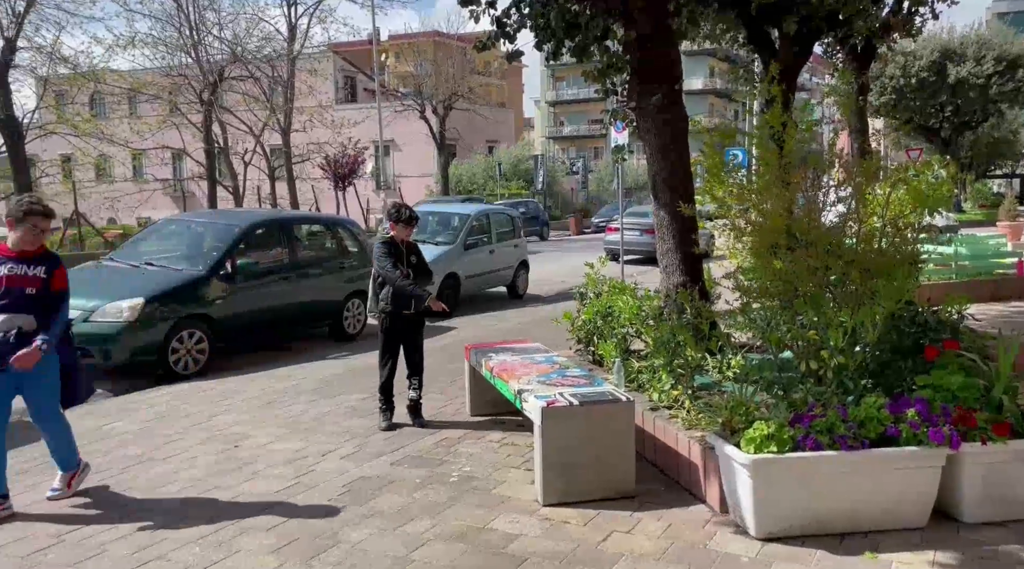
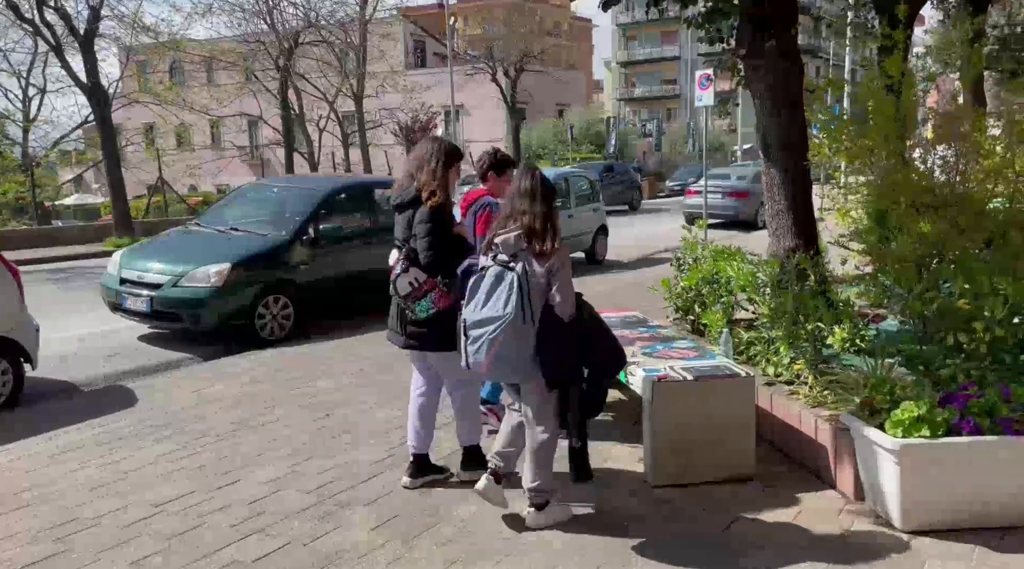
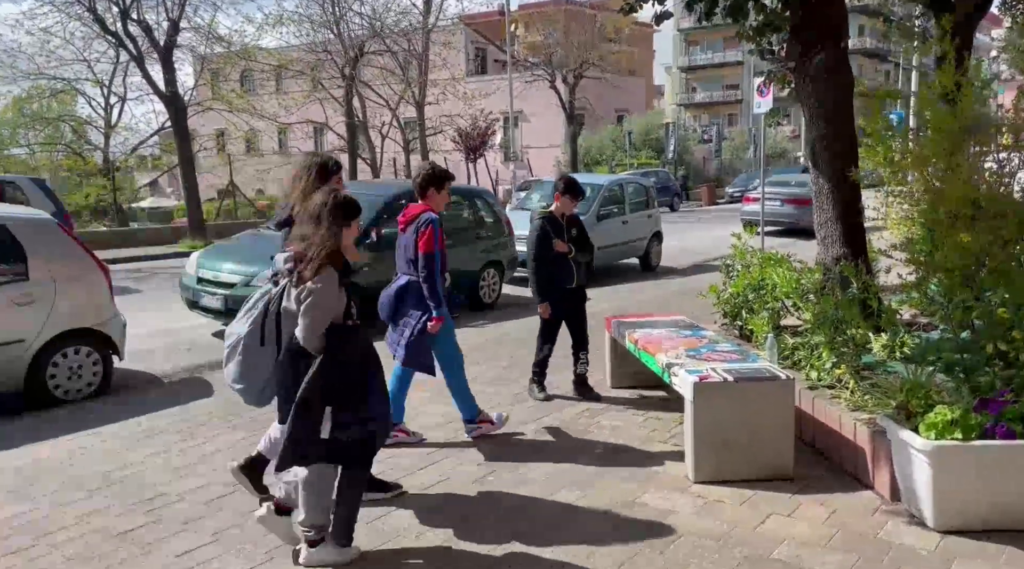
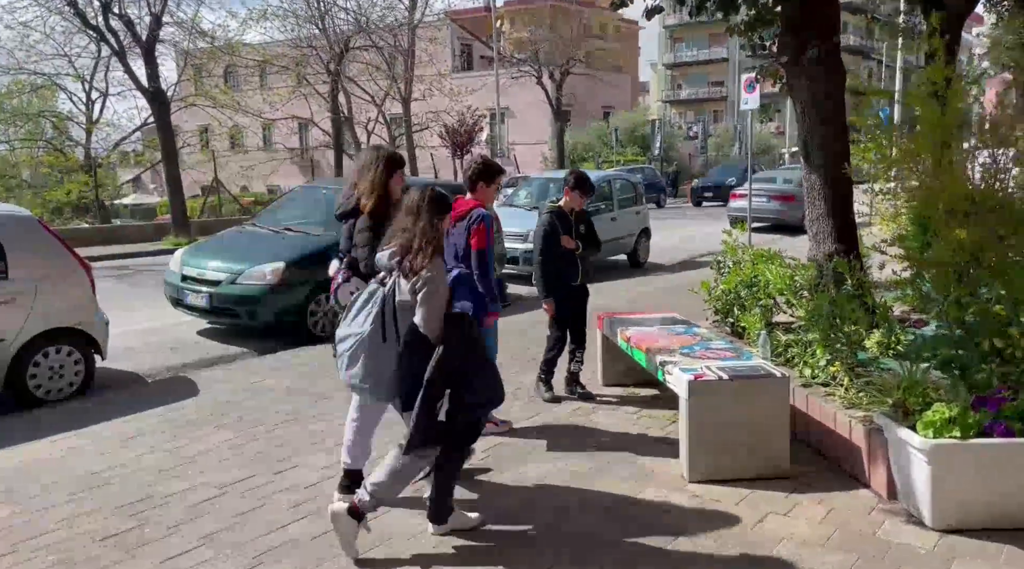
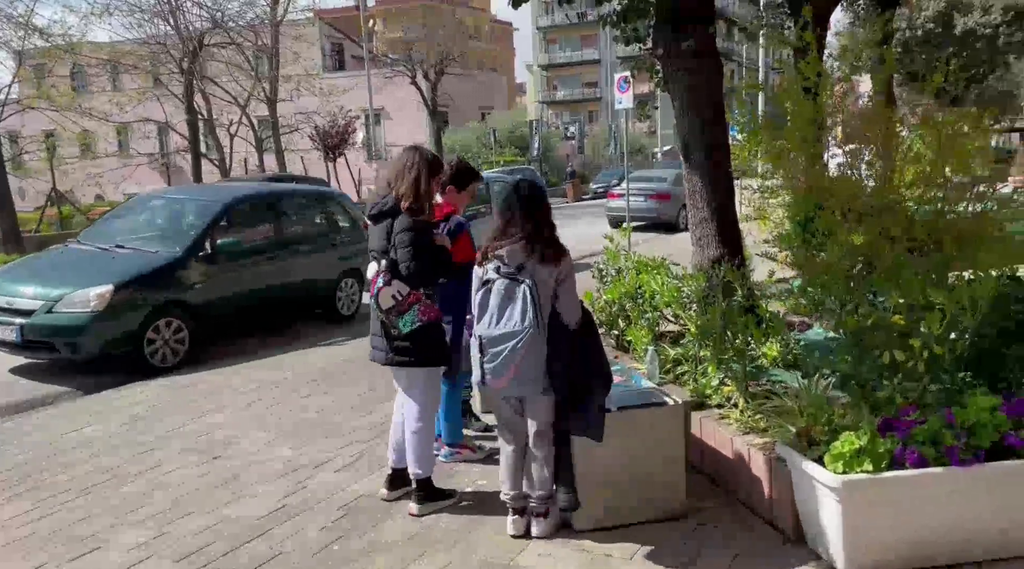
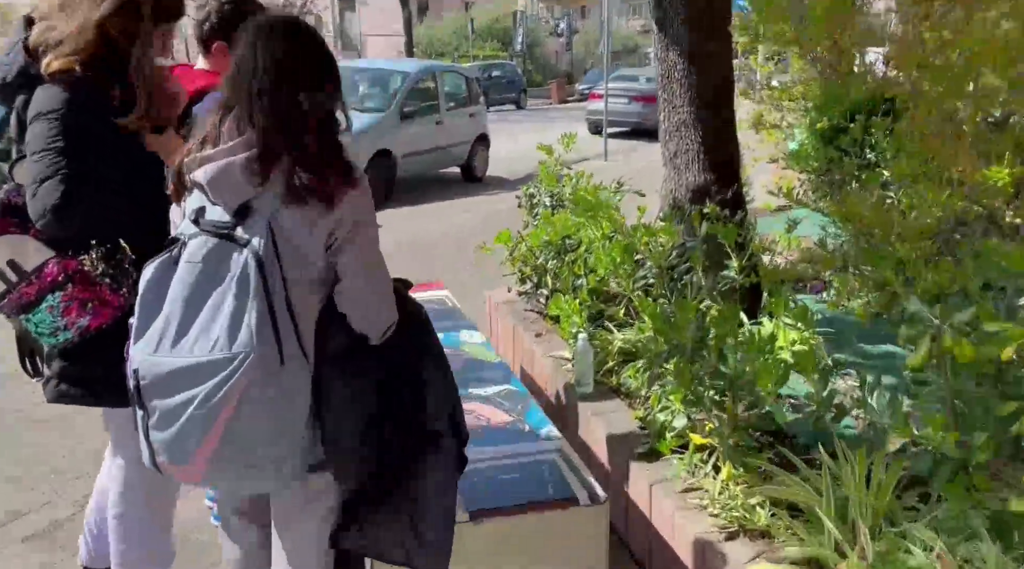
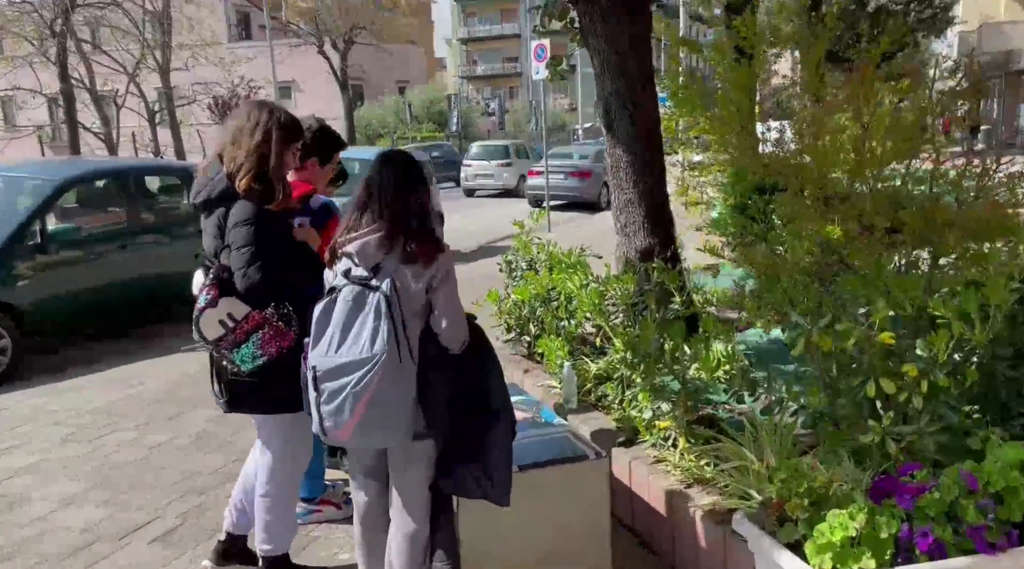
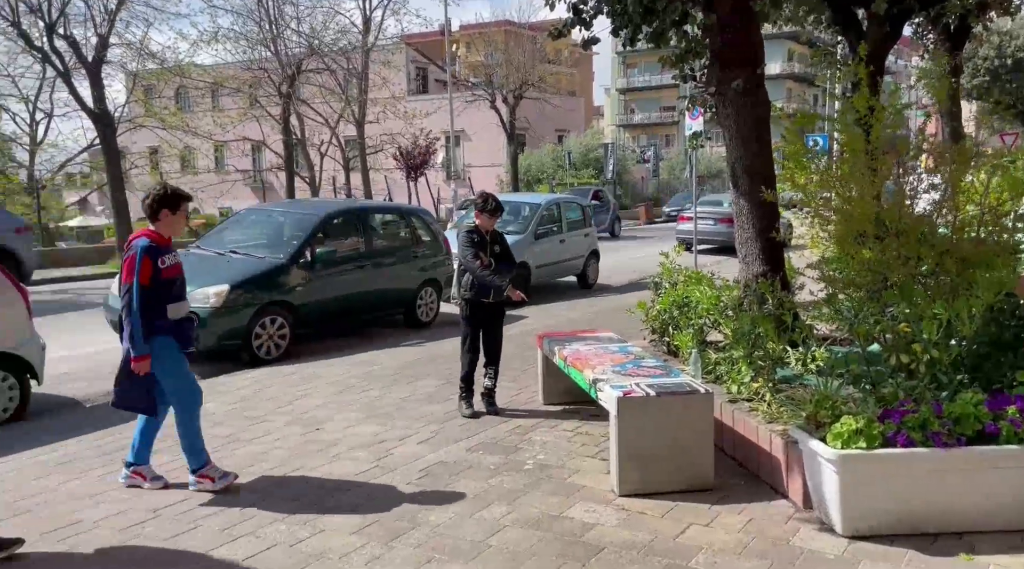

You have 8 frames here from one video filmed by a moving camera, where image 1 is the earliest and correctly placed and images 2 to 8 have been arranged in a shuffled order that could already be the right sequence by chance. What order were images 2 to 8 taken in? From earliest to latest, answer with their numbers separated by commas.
8, 3, 4, 2, 5, 7, 6
